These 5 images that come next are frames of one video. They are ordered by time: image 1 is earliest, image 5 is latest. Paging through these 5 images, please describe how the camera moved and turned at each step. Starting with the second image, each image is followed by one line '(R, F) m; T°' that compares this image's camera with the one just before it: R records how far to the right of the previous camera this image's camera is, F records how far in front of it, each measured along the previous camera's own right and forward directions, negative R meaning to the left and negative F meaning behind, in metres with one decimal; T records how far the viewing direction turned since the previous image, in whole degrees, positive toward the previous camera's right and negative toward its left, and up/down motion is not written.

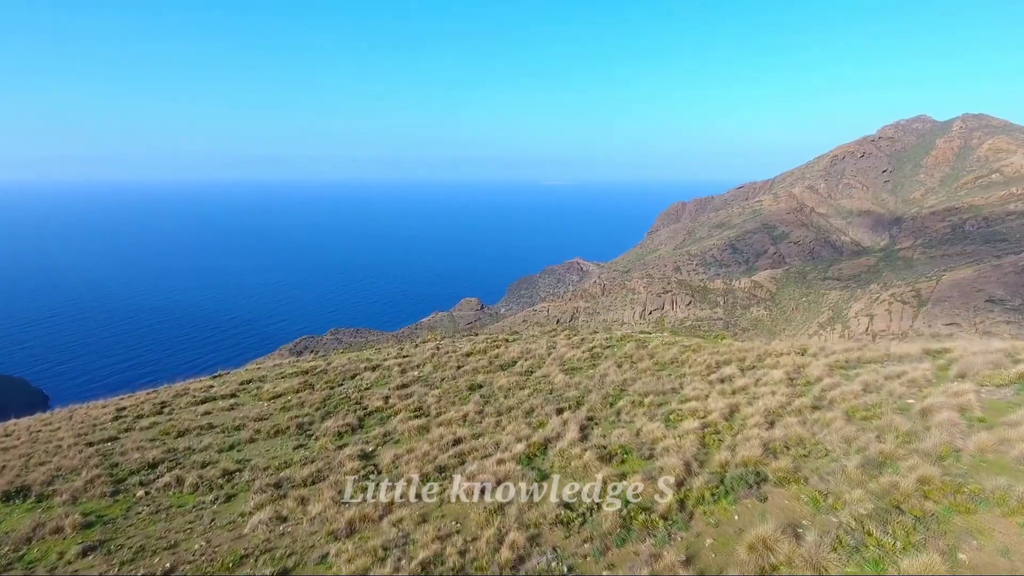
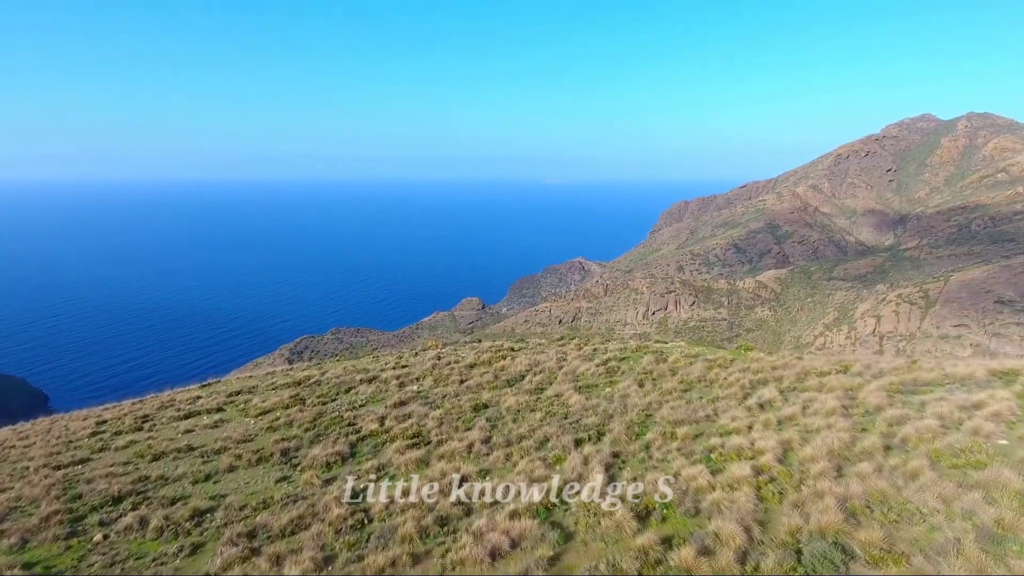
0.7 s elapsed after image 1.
(-0.1, +0.5) m; 0°
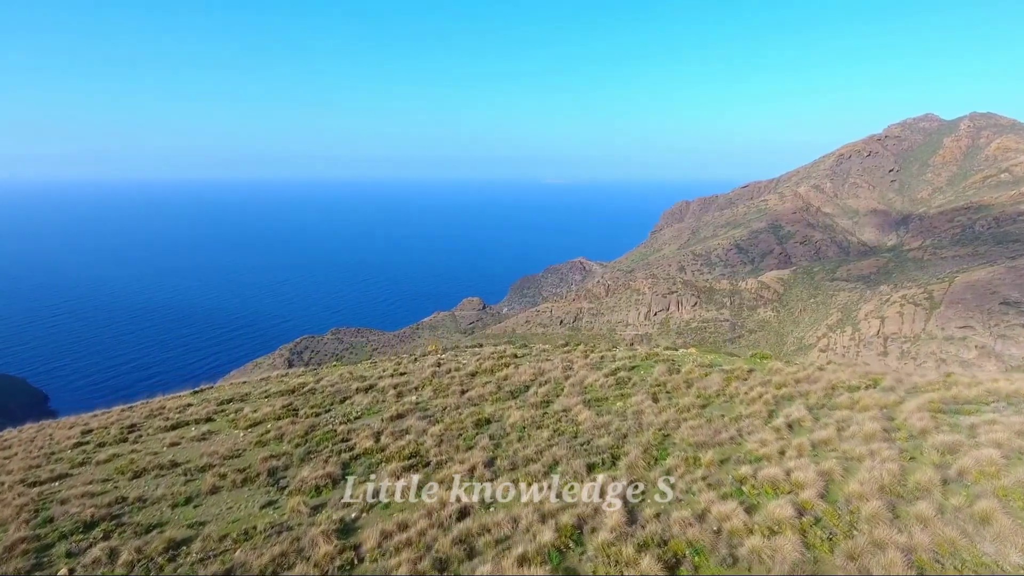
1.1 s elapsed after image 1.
(0.0, +0.3) m; 0°
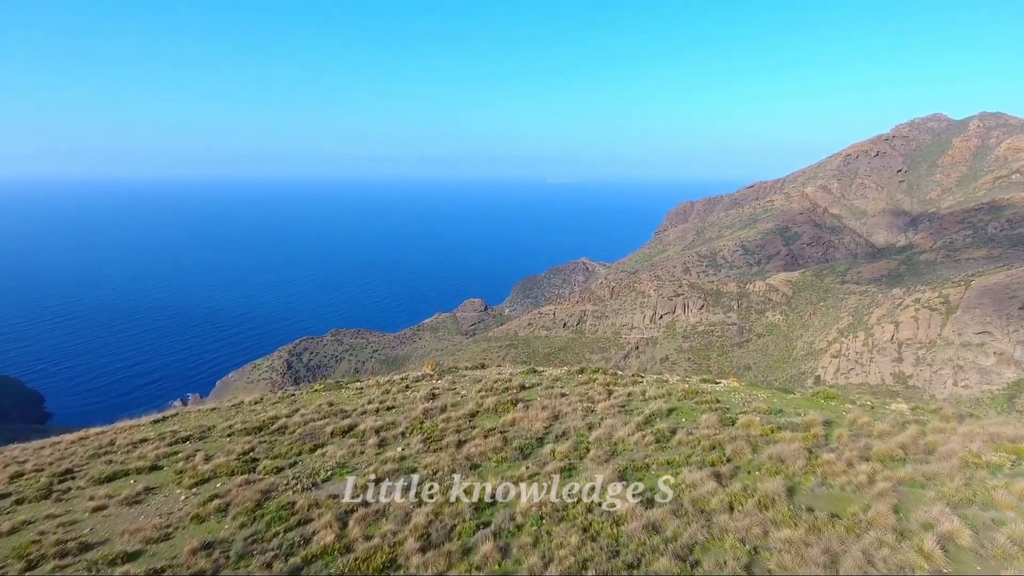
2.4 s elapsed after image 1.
(-0.1, +1.2) m; 0°
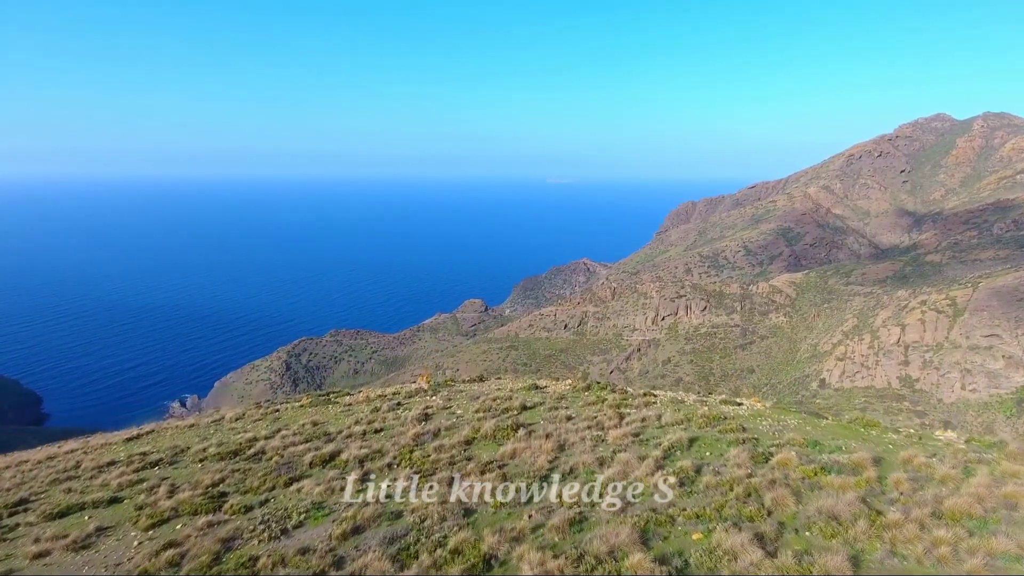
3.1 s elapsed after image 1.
(0.0, +0.6) m; 0°
